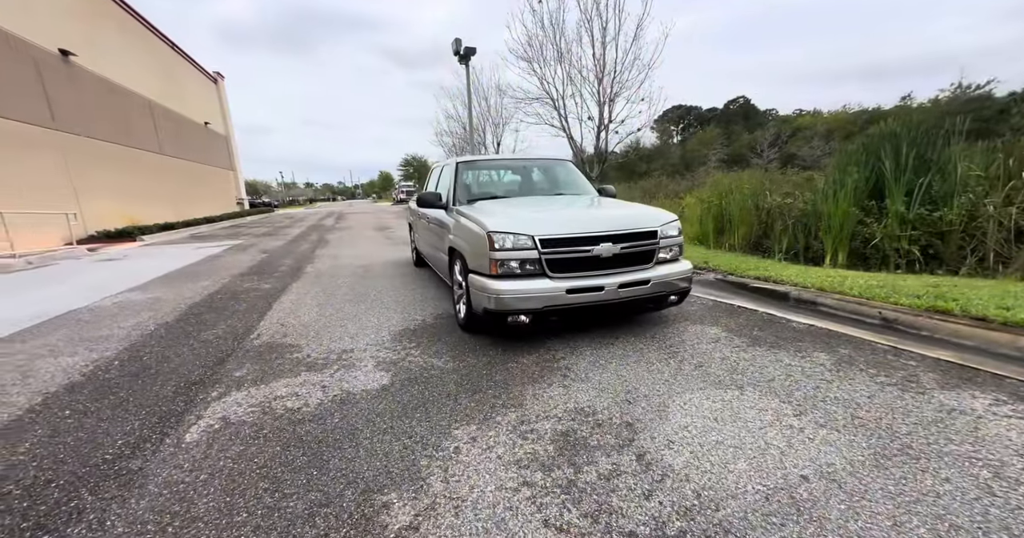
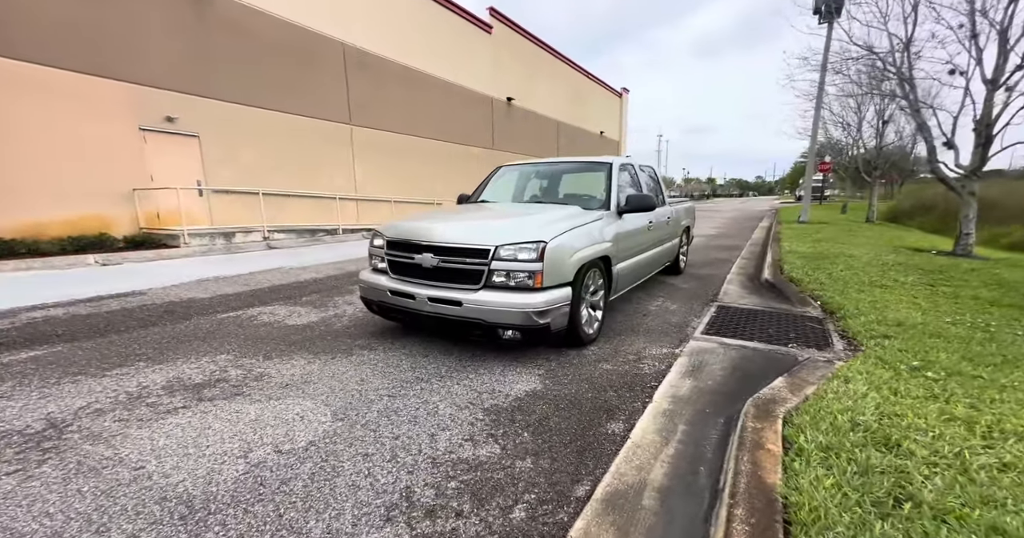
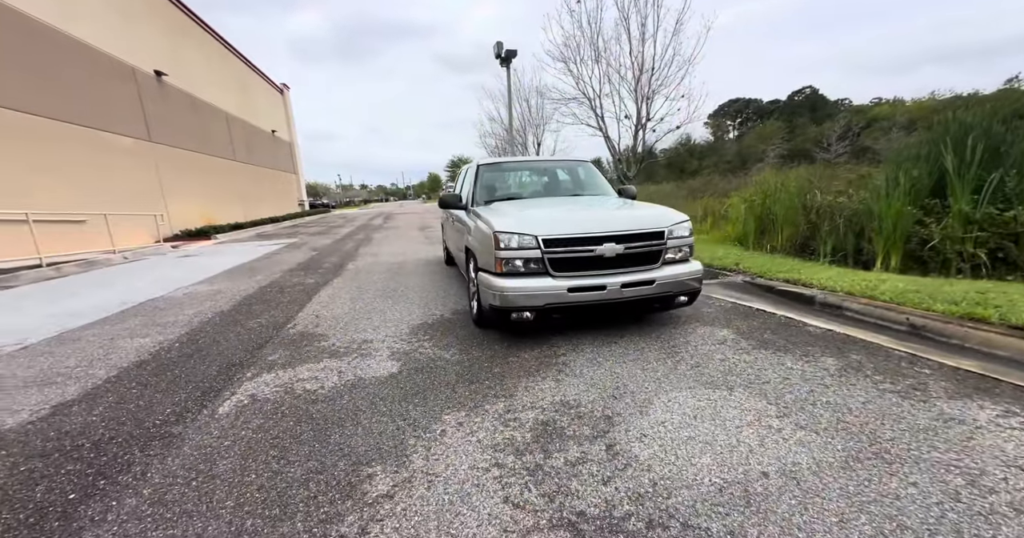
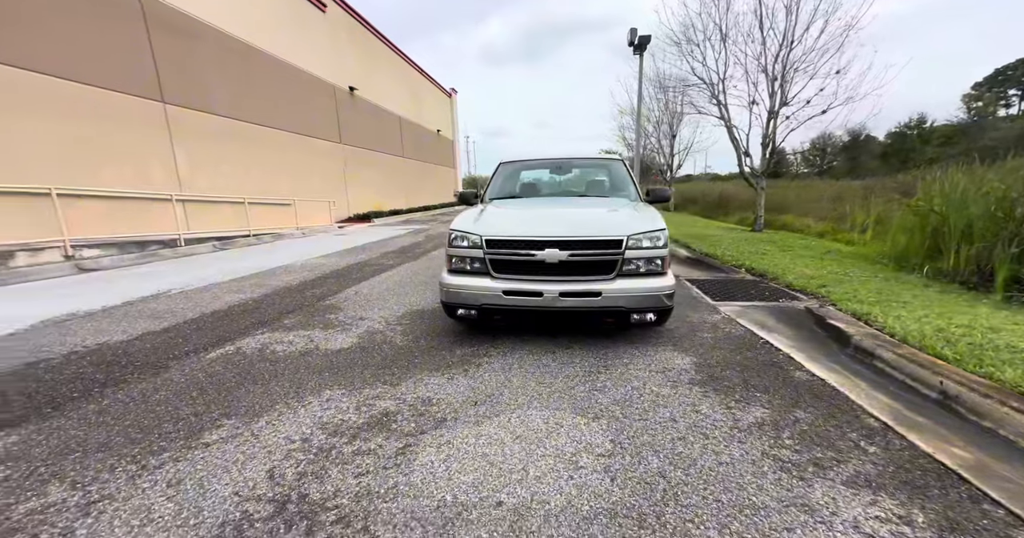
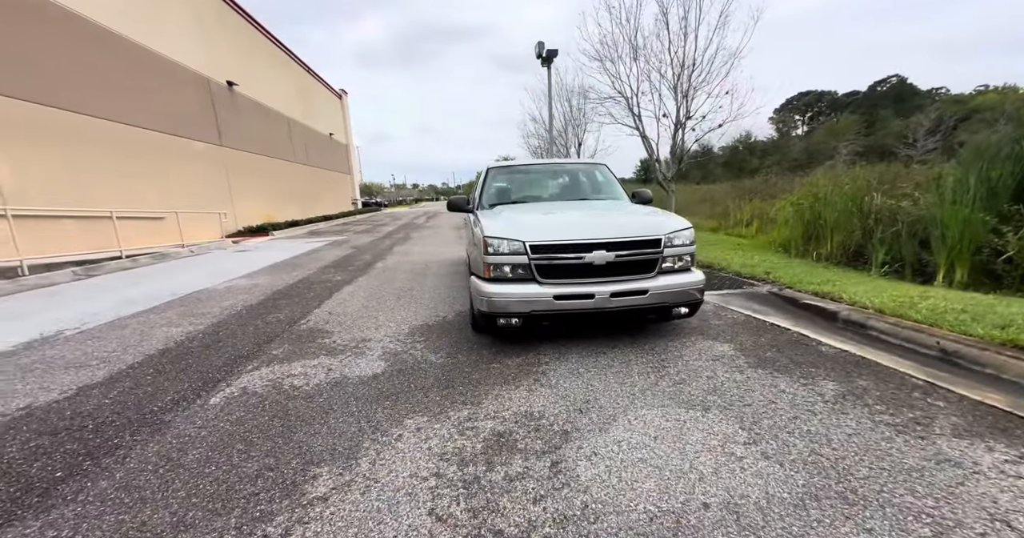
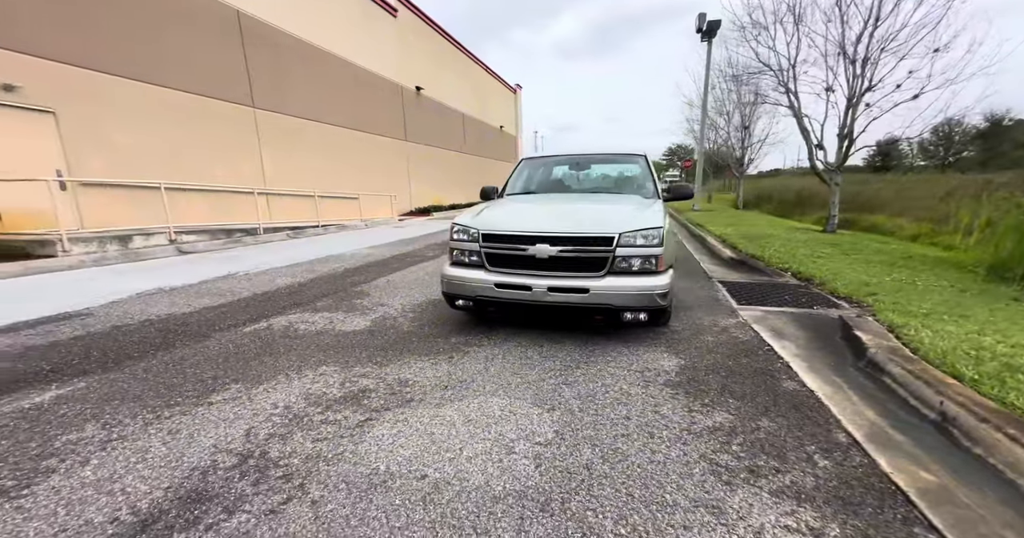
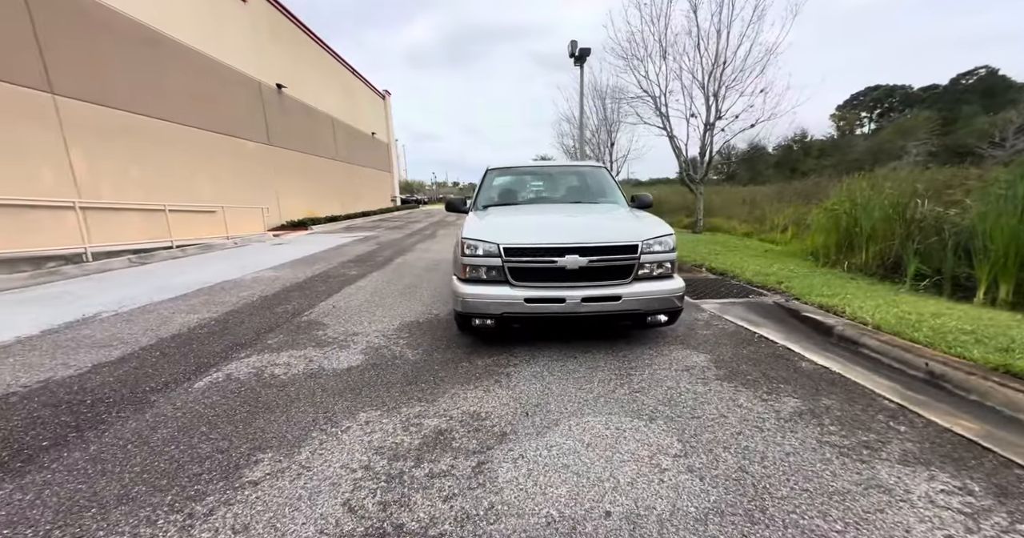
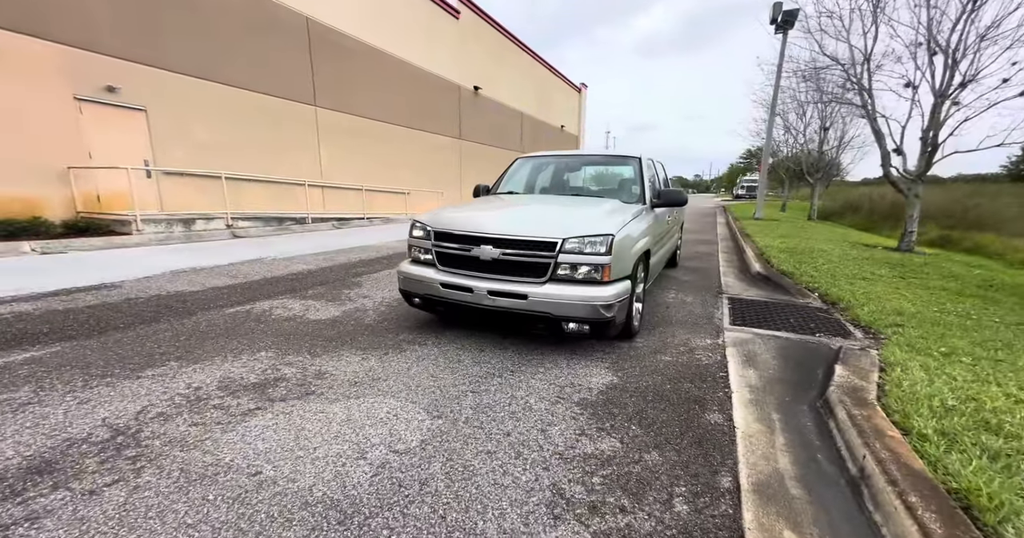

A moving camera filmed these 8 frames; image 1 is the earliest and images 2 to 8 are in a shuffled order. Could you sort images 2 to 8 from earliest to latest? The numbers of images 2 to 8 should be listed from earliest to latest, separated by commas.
3, 5, 7, 4, 6, 8, 2
